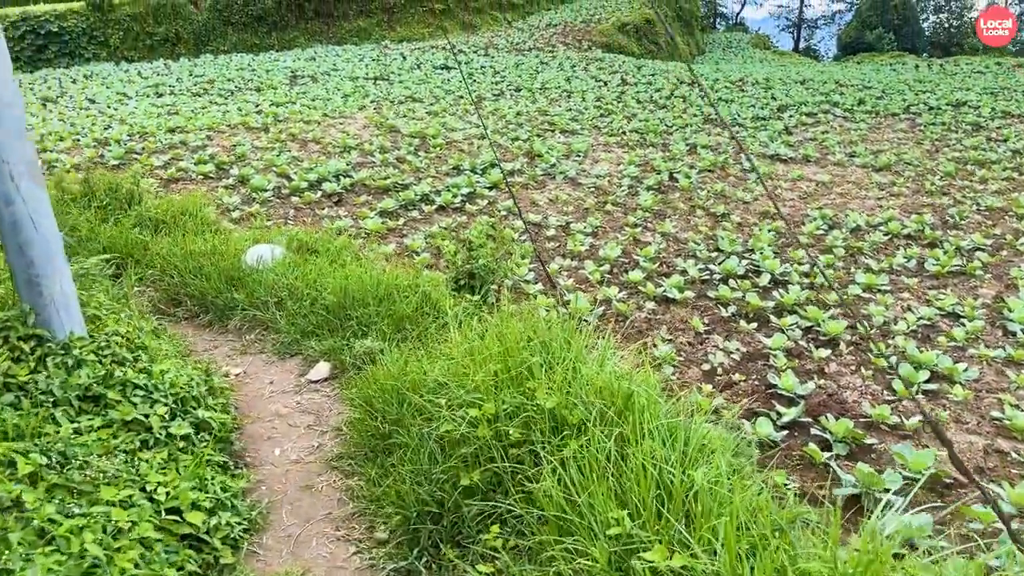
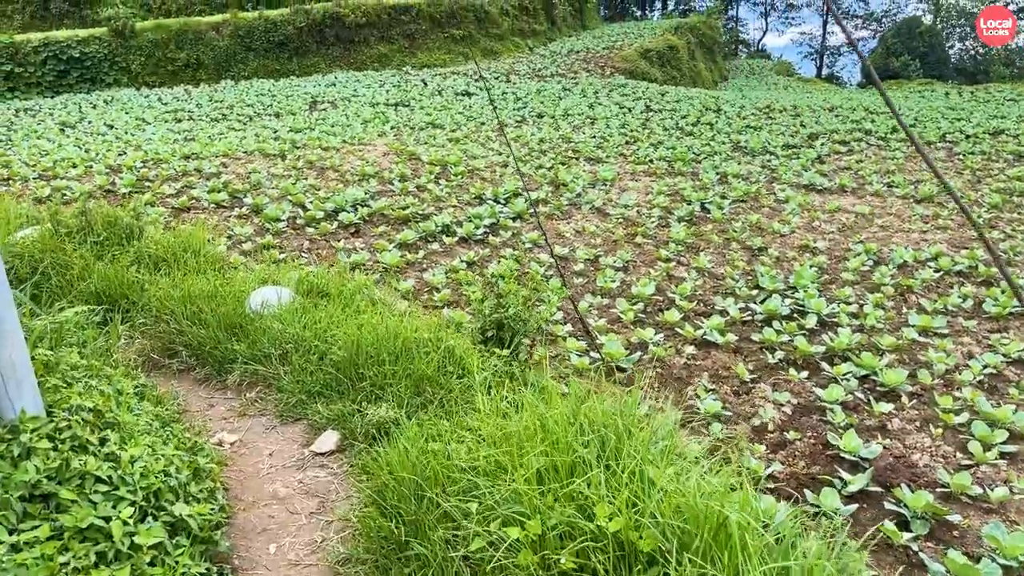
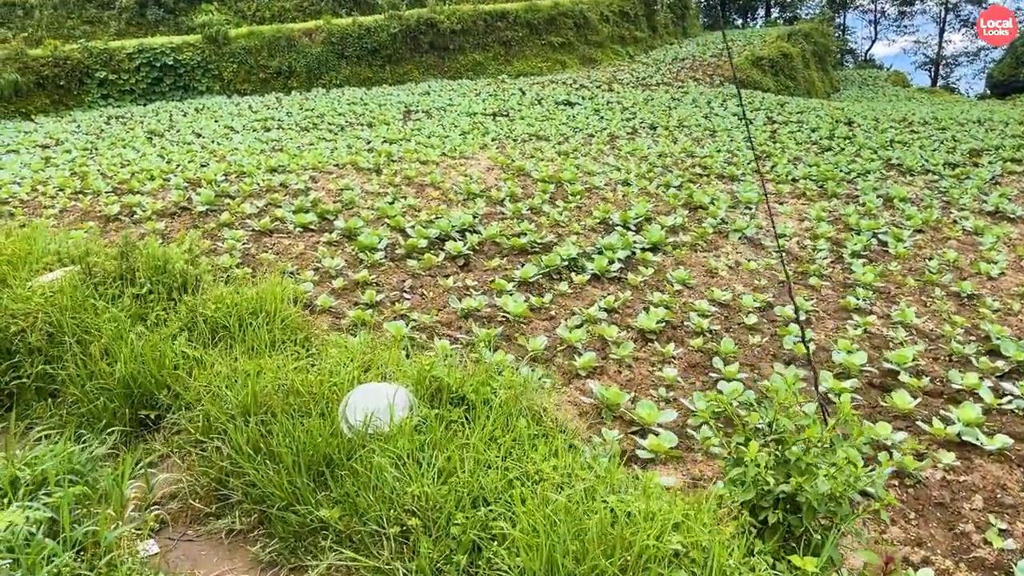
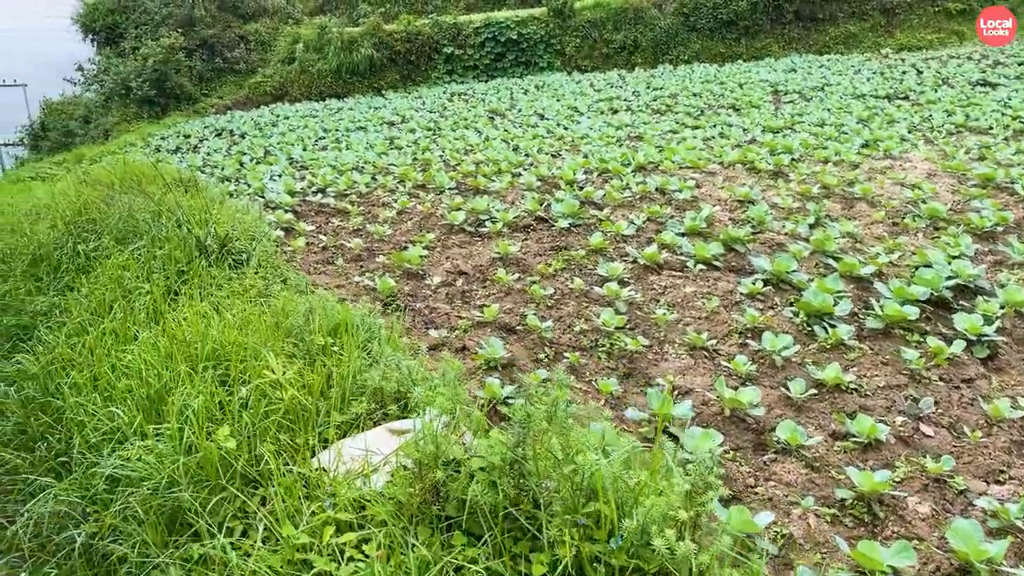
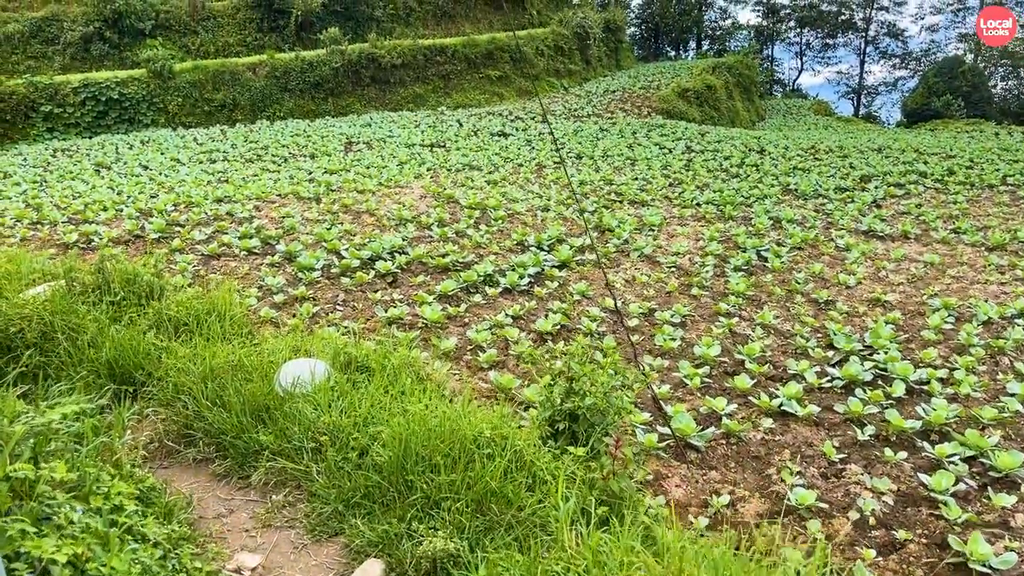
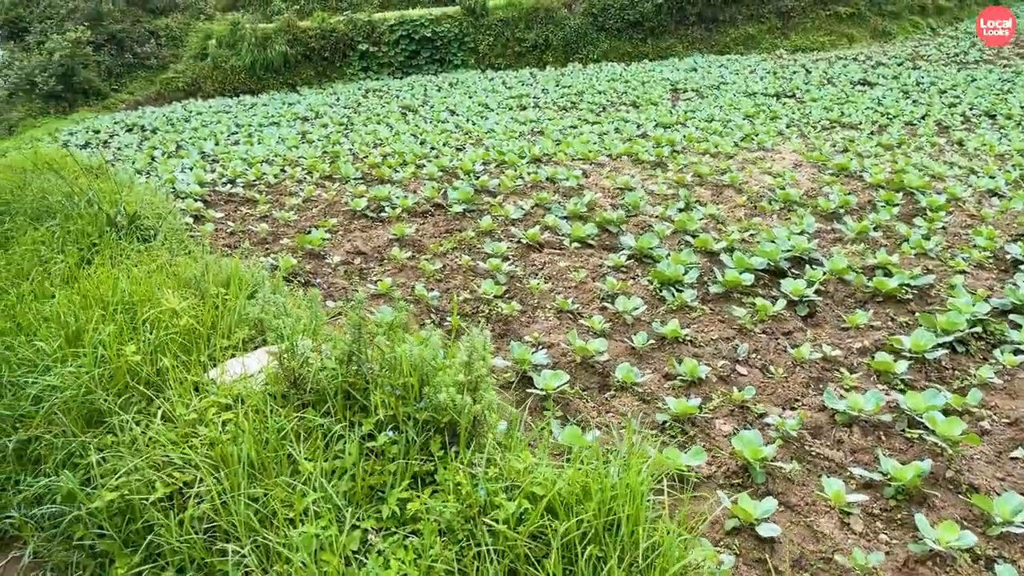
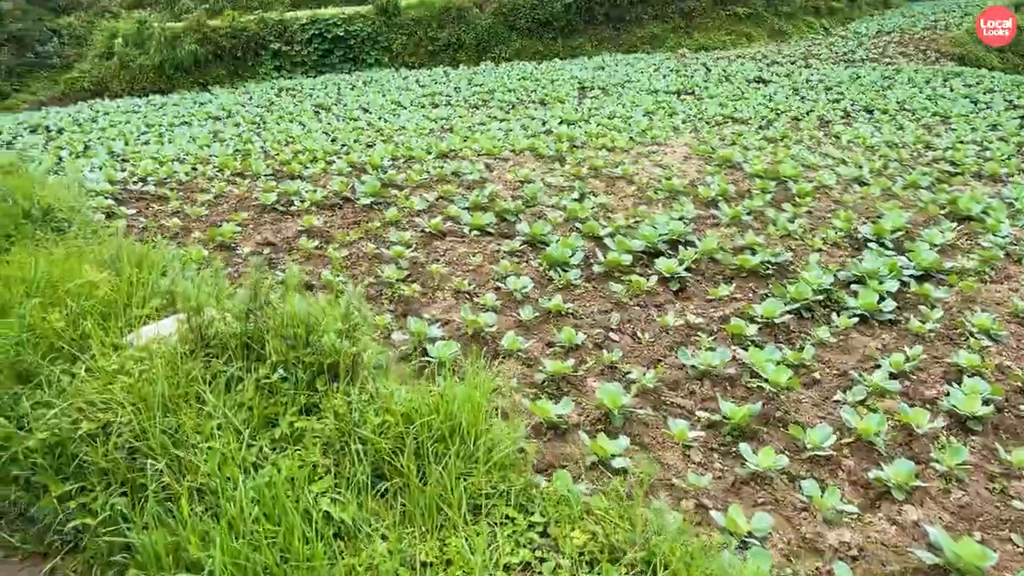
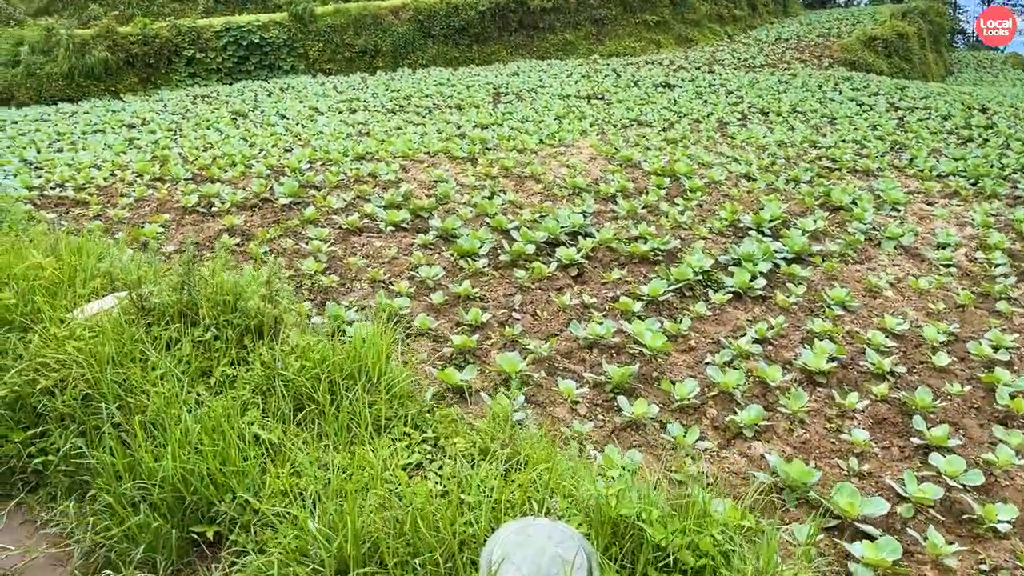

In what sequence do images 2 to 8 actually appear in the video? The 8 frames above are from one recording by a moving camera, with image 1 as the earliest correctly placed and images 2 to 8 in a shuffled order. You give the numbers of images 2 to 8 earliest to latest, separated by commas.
2, 5, 3, 8, 7, 6, 4
